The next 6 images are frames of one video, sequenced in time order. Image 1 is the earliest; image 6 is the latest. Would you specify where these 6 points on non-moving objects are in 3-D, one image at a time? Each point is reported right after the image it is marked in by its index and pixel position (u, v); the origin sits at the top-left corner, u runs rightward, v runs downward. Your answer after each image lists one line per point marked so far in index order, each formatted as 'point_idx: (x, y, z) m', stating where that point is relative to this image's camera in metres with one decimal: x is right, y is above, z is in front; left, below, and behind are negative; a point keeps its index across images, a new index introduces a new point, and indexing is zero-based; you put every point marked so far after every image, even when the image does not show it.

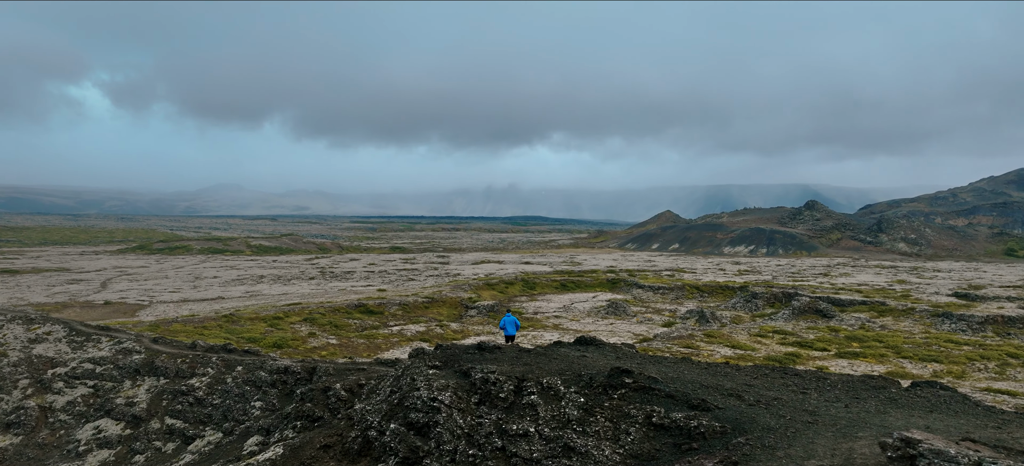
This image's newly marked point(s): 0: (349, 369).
0: (-6.4, -5.5, +18.8) m
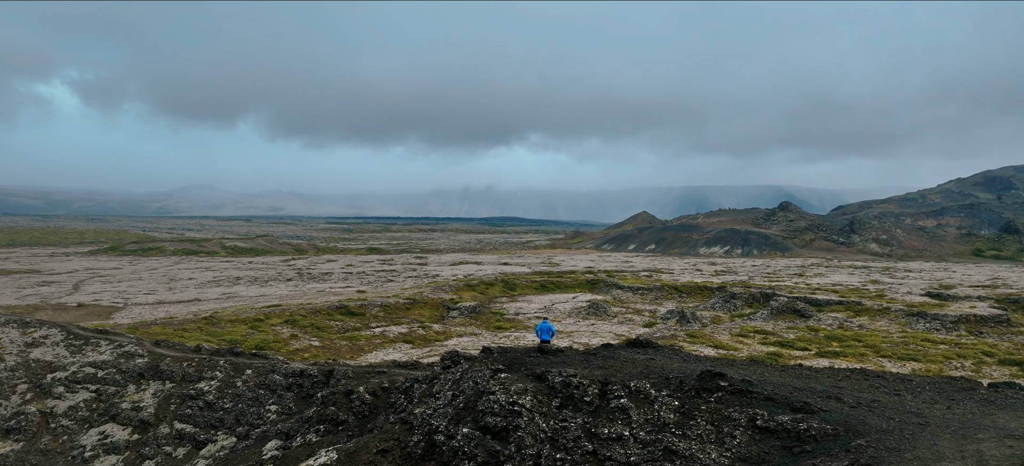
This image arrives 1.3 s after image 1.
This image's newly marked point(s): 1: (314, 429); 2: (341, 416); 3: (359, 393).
0: (-5.7, -5.6, +18.7) m
1: (-6.4, -6.3, +14.9) m
2: (-5.6, -5.9, +14.9) m
3: (-5.2, -5.5, +15.9) m
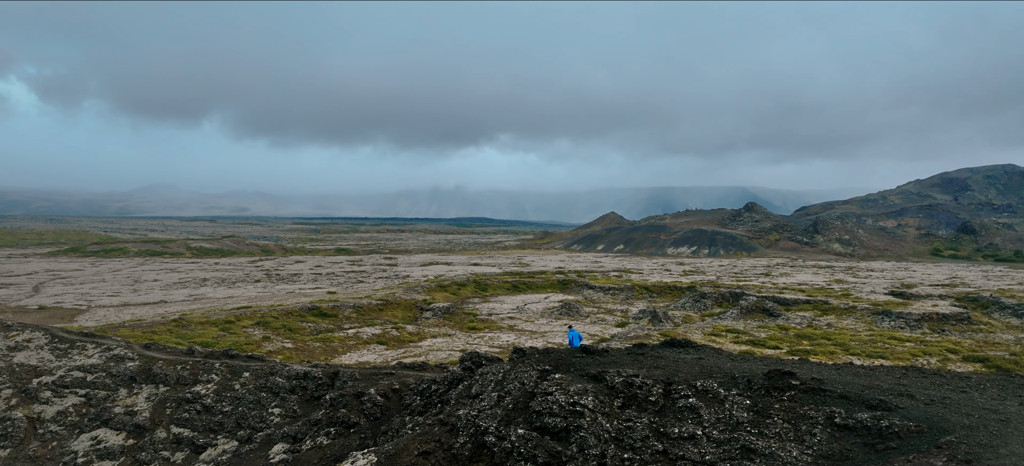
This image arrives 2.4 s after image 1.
0: (-5.4, -5.6, +18.6) m
1: (-6.0, -6.3, +14.7) m
2: (-5.1, -5.9, +14.8) m
3: (-4.8, -5.5, +15.7) m
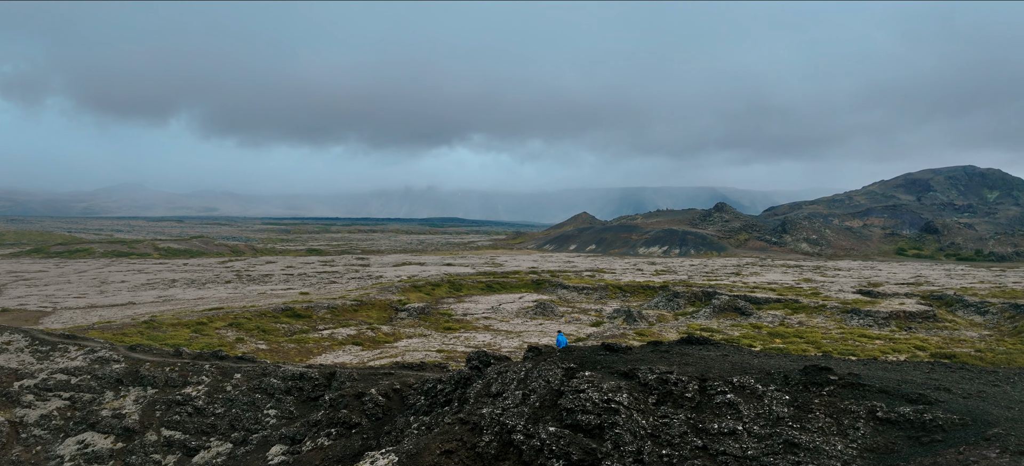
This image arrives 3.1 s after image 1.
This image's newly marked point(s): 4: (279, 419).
0: (-5.4, -5.6, +18.4) m
1: (-5.8, -6.2, +14.5) m
2: (-5.0, -5.9, +14.6) m
3: (-4.7, -5.4, +15.6) m
4: (-9.9, -7.9, +19.6) m
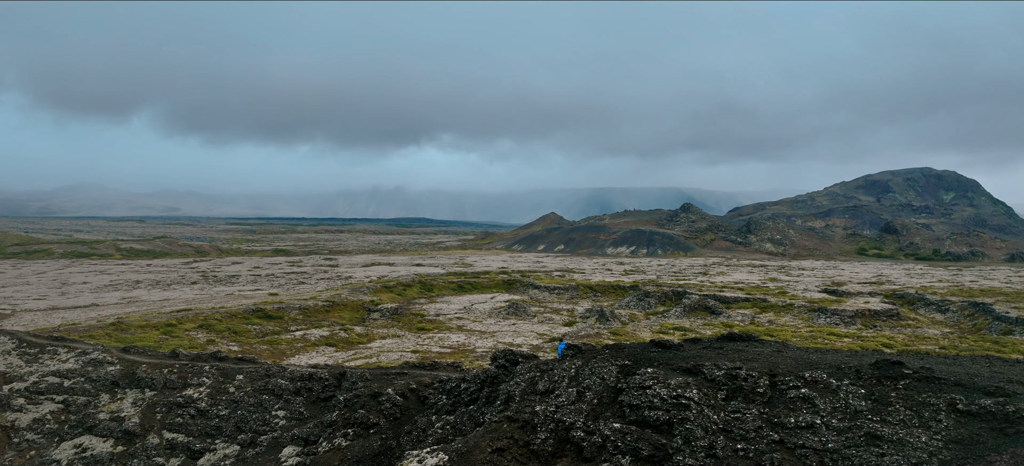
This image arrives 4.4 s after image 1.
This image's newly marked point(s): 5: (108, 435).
0: (-4.9, -5.6, +18.3) m
1: (-5.2, -6.2, +14.4) m
2: (-4.4, -5.8, +14.5) m
3: (-4.2, -5.4, +15.5) m
4: (-9.4, -7.8, +19.4) m
5: (-17.2, -8.7, +20.0) m
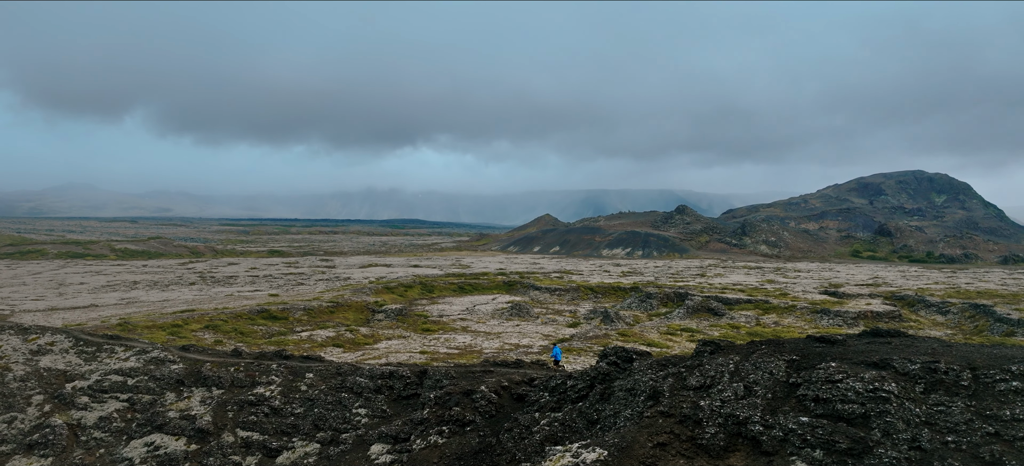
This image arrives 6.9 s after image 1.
0: (-2.1, -5.7, +18.7) m
1: (-2.6, -6.3, +14.8) m
2: (-1.7, -5.9, +14.9) m
3: (-1.5, -5.5, +15.9) m
4: (-6.6, -8.0, +19.9) m
5: (-14.3, -8.9, +20.7) m
